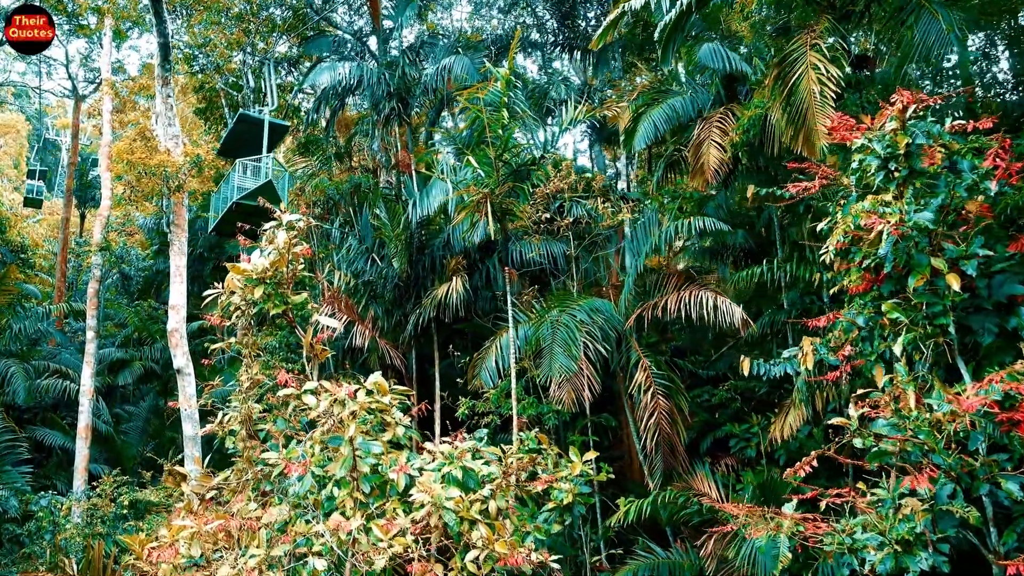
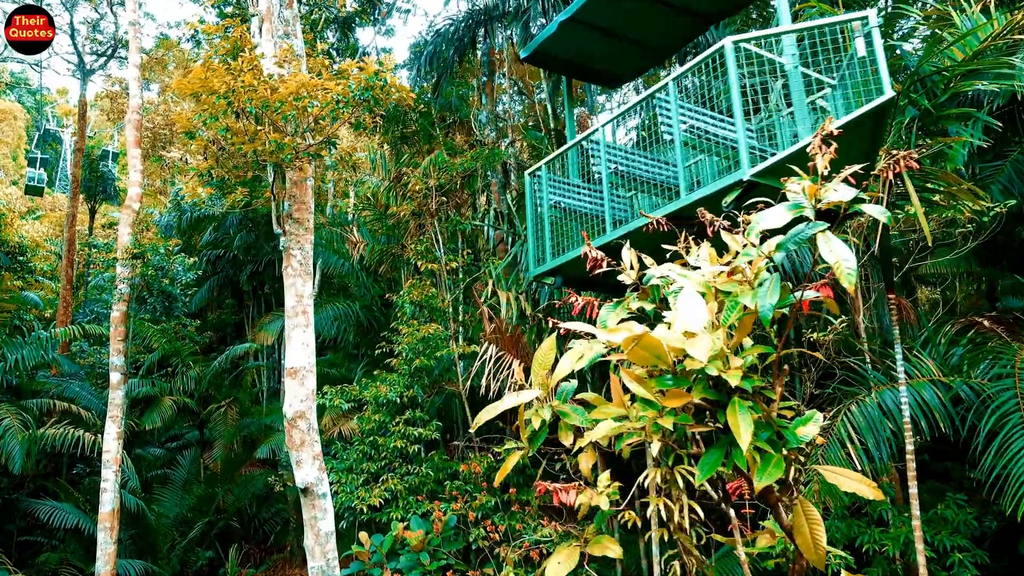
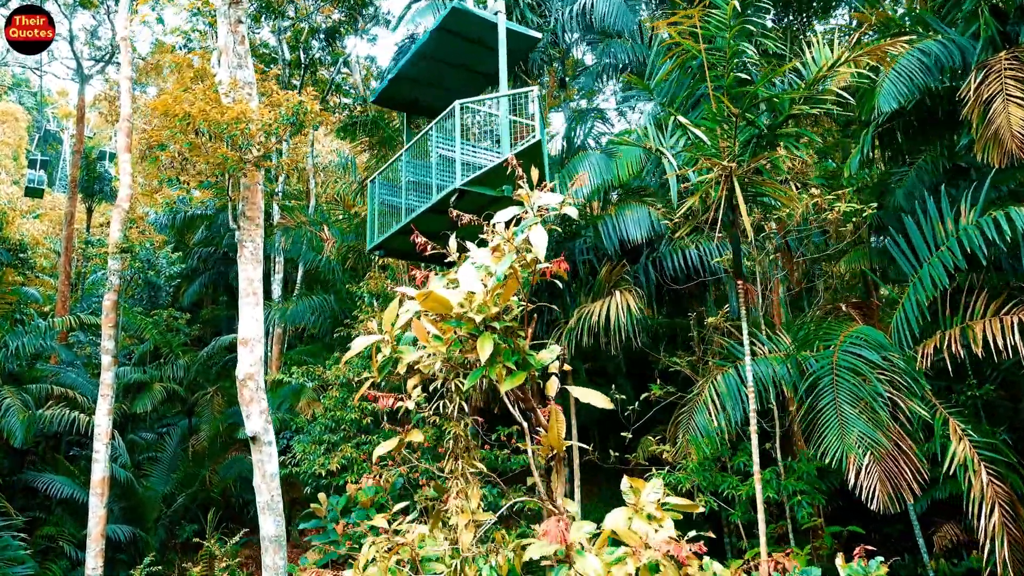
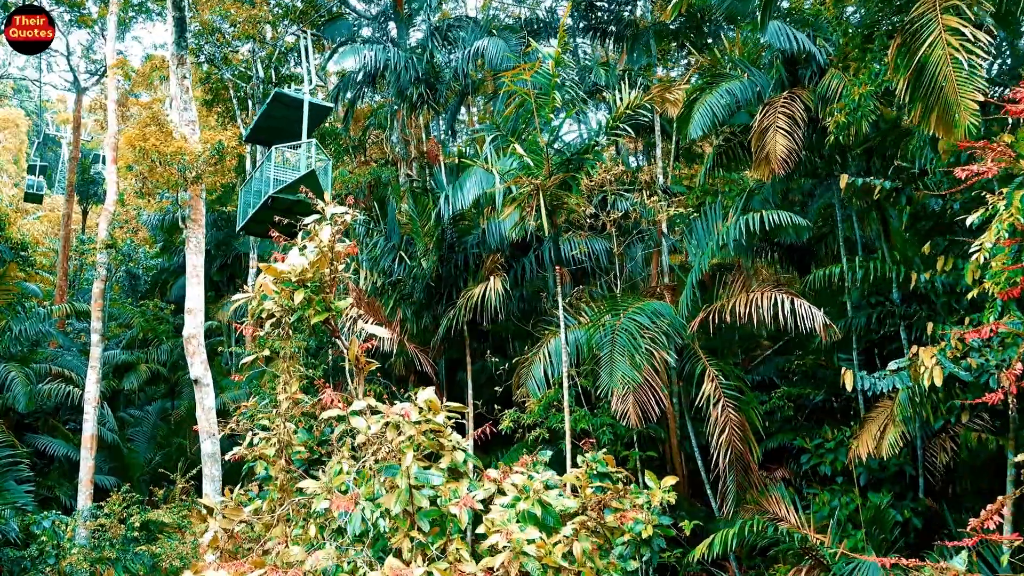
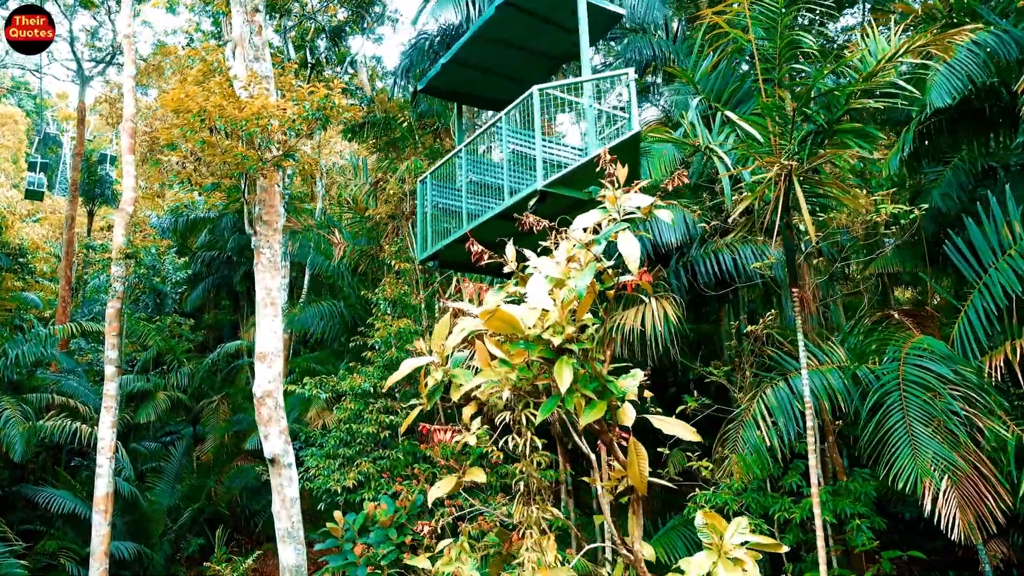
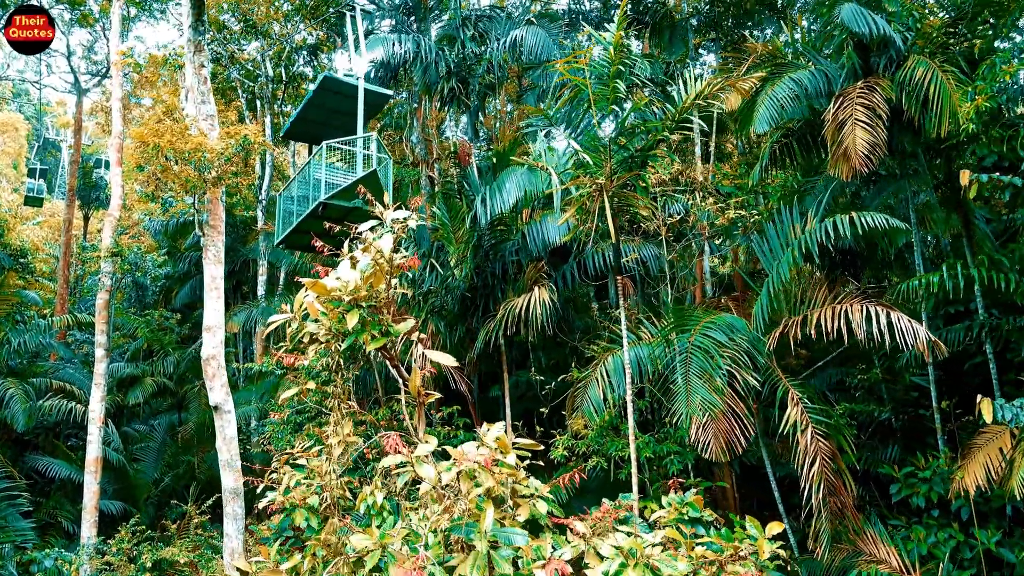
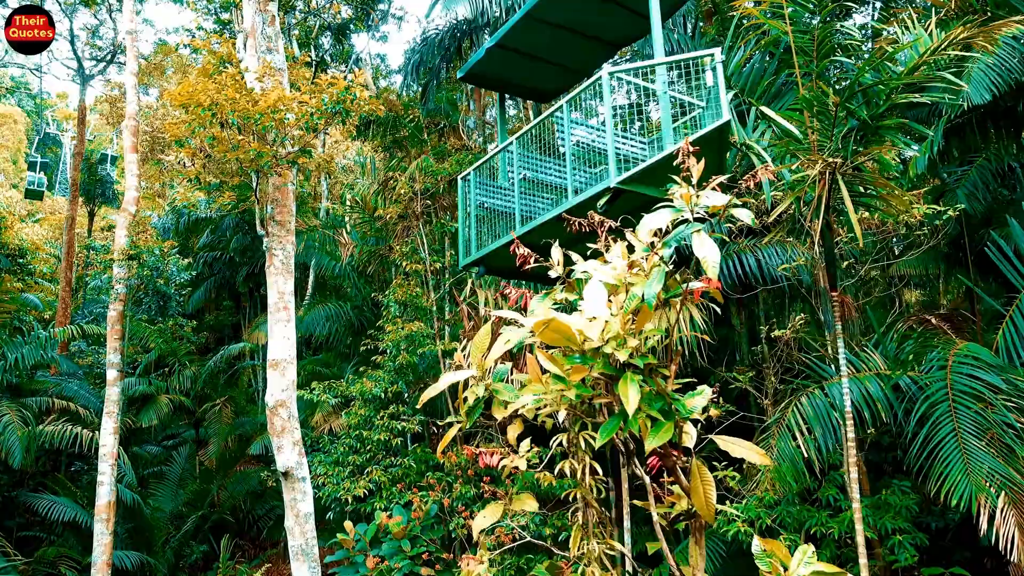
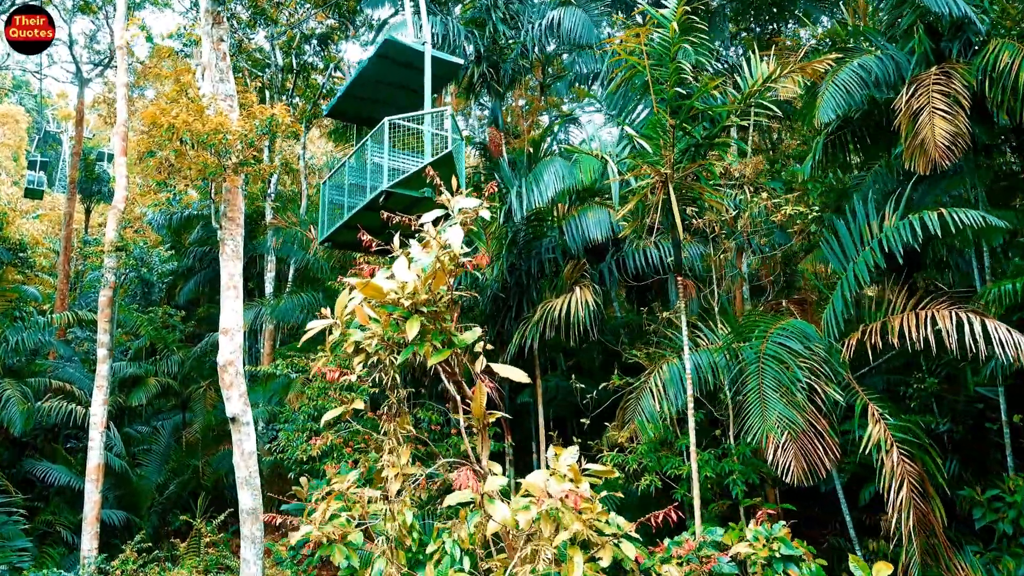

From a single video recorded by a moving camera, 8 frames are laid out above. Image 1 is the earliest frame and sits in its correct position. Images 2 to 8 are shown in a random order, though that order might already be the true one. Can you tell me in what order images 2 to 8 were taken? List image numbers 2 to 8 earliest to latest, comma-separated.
4, 6, 8, 3, 5, 7, 2
